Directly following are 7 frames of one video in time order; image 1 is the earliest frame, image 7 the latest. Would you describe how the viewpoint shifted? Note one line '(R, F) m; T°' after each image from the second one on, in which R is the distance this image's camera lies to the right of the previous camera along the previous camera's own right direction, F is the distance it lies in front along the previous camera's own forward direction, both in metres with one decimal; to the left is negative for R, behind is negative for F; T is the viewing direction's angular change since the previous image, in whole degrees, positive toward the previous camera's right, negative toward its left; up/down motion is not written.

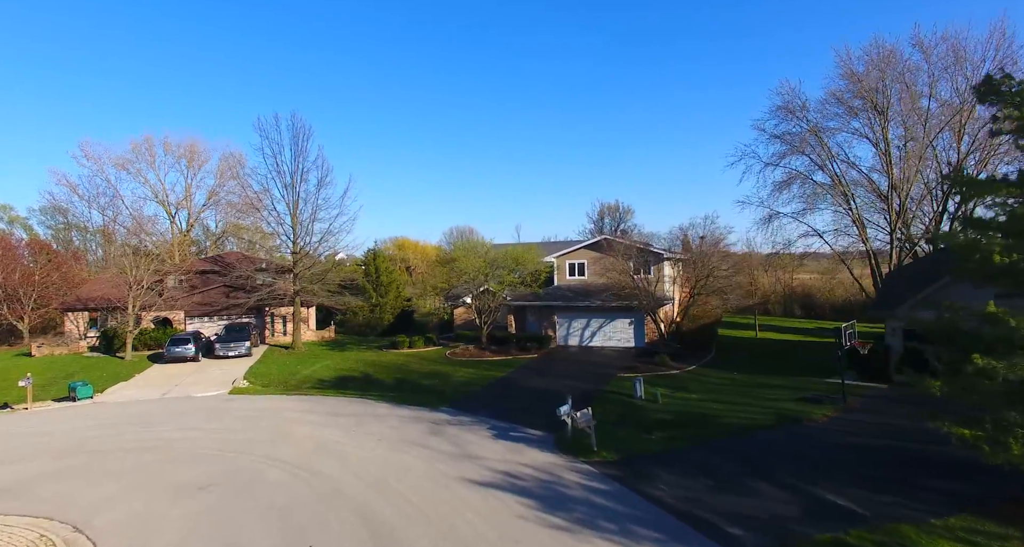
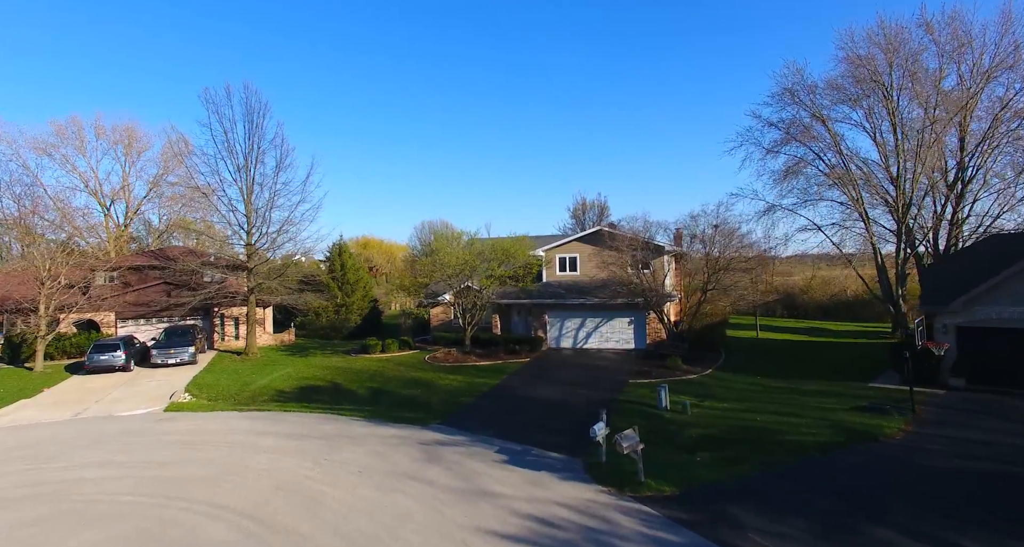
(-1.2, +3.2) m; +4°
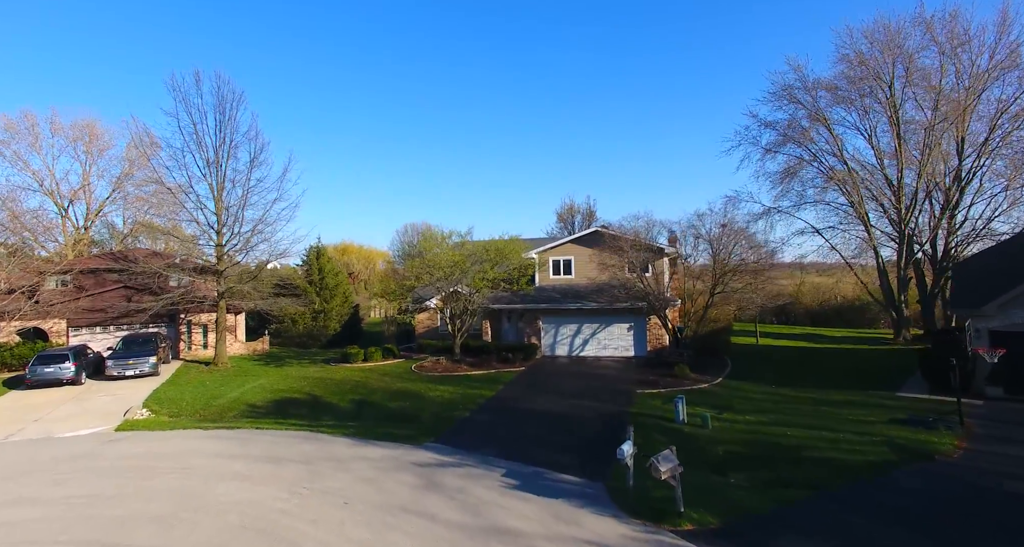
(-0.6, +1.7) m; +2°
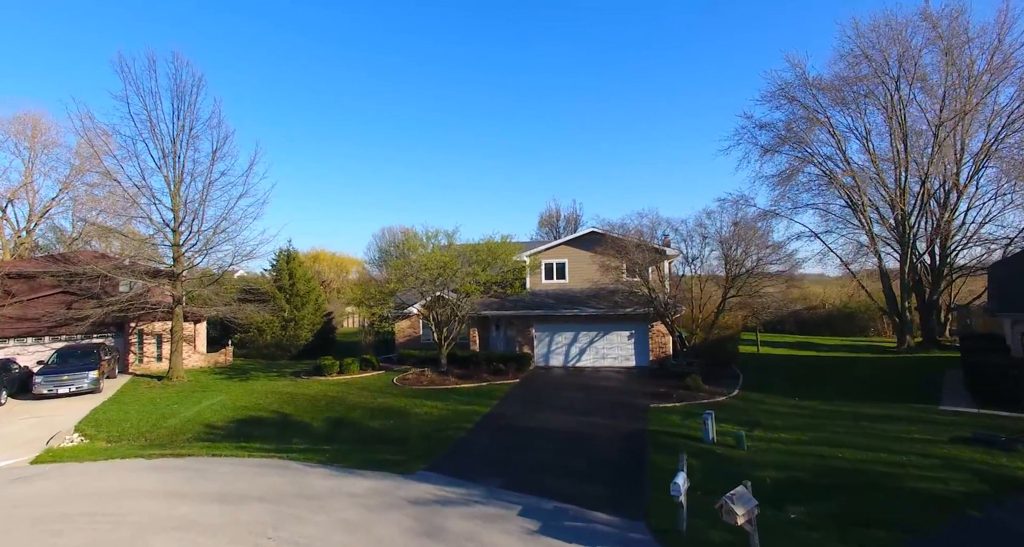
(-0.7, +2.1) m; +3°
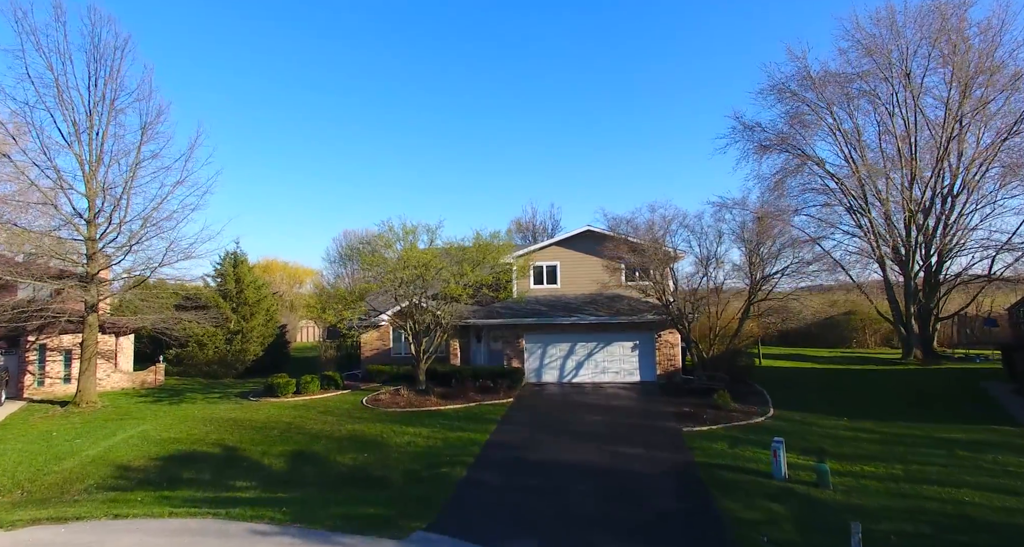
(-1.1, +3.1) m; +4°
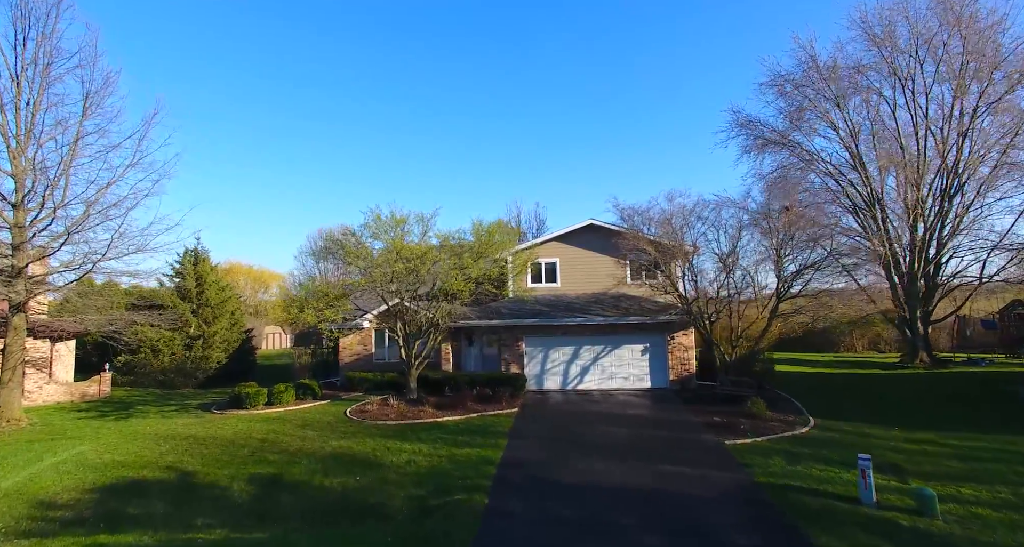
(-1.0, +2.0) m; +3°
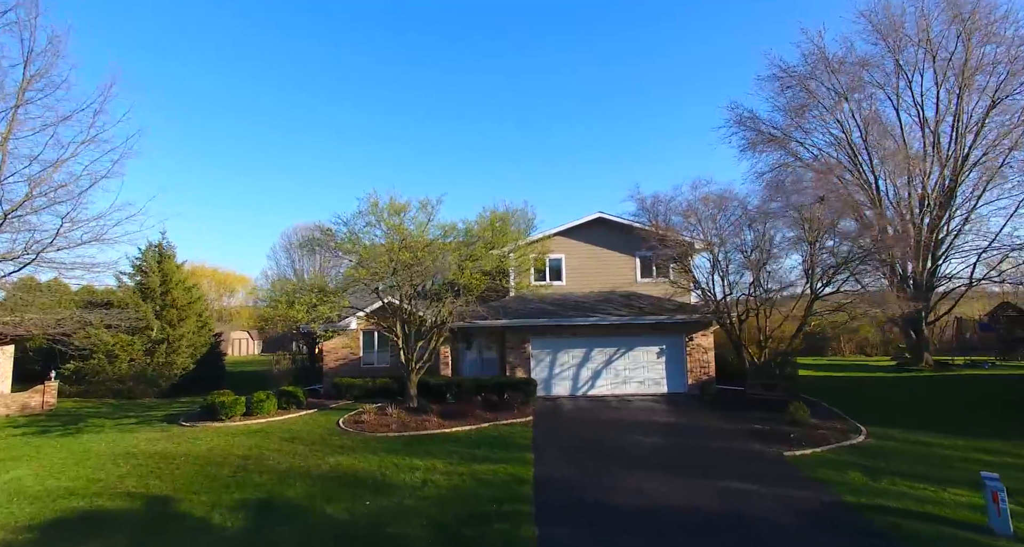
(-1.1, +1.7) m; +3°
